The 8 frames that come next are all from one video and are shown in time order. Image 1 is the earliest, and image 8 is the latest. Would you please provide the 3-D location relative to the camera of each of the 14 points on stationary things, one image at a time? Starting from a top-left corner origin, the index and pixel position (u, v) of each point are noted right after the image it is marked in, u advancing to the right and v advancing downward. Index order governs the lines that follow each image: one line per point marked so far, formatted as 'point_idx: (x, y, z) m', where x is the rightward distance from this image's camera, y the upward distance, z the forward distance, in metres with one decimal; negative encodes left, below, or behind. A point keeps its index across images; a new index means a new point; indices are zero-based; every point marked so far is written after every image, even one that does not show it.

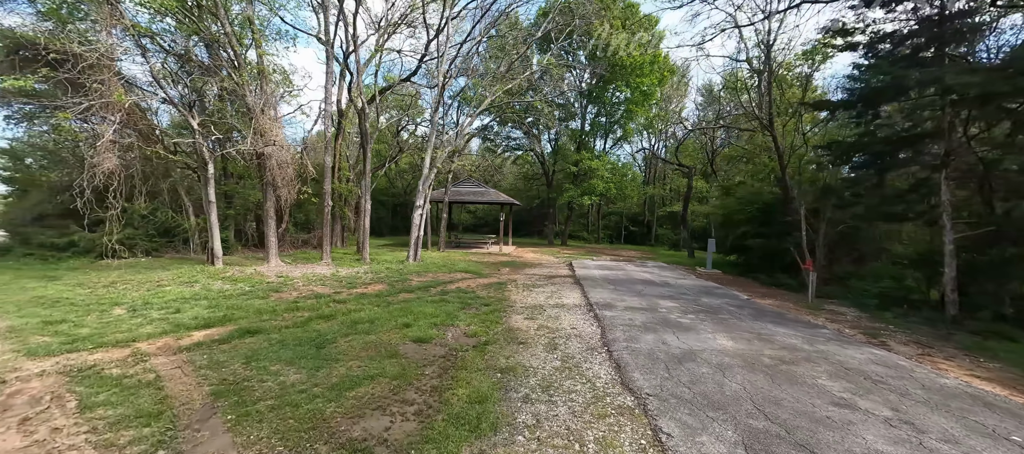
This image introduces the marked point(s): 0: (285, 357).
0: (-2.5, -1.4, +4.2) m
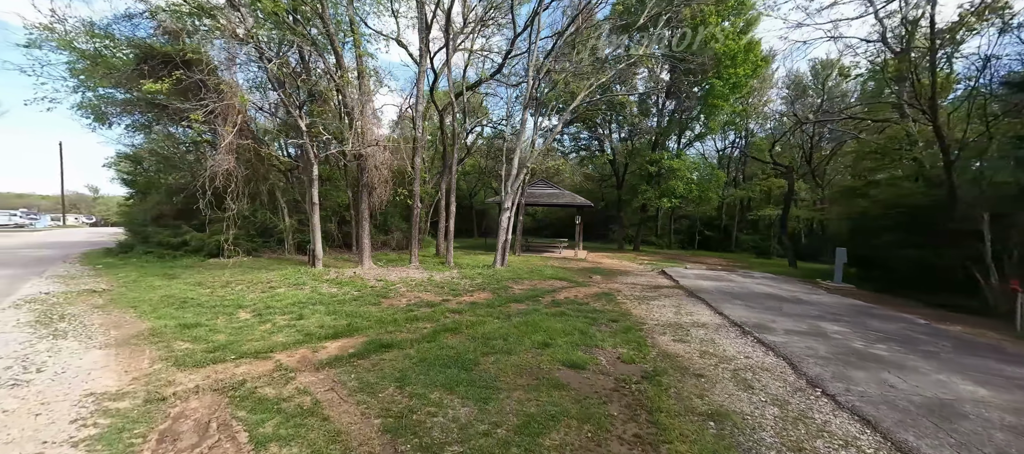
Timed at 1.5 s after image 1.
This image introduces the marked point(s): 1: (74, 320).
0: (-0.7, -1.5, +3.6) m
1: (-6.0, -1.3, +5.2) m
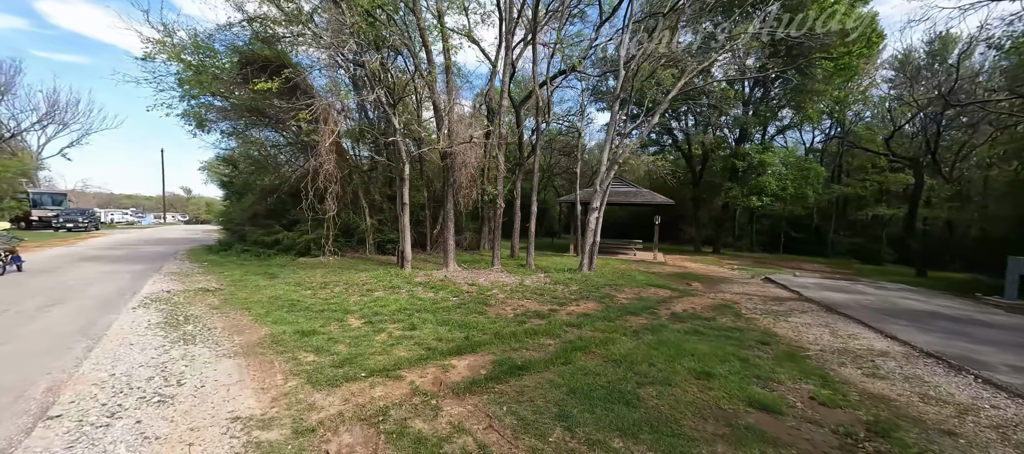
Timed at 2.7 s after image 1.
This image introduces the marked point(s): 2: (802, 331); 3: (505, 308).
0: (+0.8, -1.5, +3.0) m
1: (-4.3, -1.3, +5.2) m
2: (+4.4, -1.6, +5.8) m
3: (-0.1, -1.3, +6.3) m
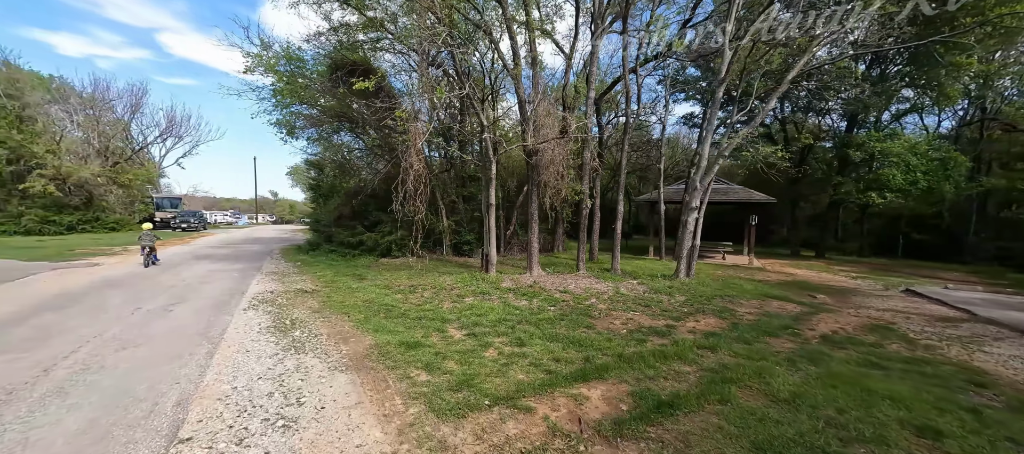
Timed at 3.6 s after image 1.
0: (+1.9, -1.6, +2.2) m
1: (-2.8, -1.4, +5.1) m
2: (+5.9, -1.6, +4.4) m
3: (+1.5, -1.4, +5.6) m
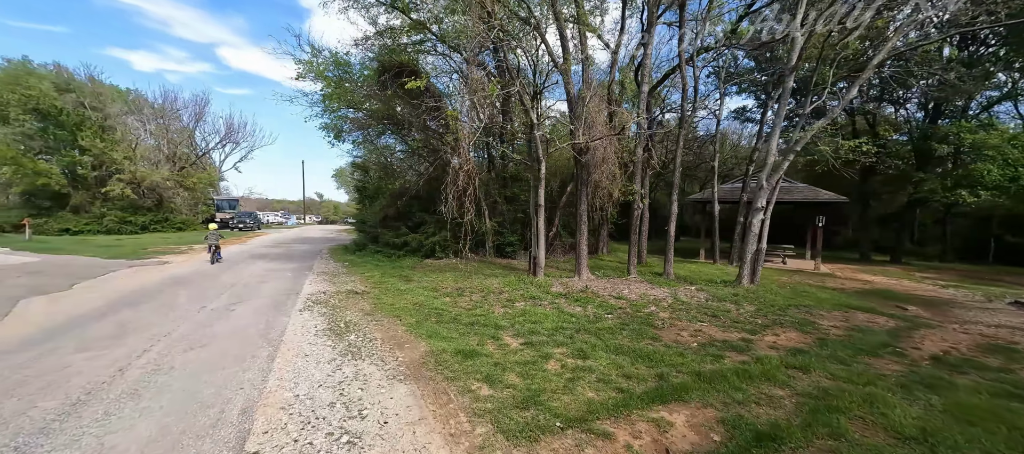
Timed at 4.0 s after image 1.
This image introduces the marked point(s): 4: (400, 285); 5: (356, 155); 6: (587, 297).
0: (+2.3, -1.6, +1.7) m
1: (-2.0, -1.4, +5.1) m
2: (+6.5, -1.7, +3.6) m
3: (+2.3, -1.4, +5.2) m
4: (-2.5, -1.3, +8.4) m
5: (-6.6, +3.0, +16.1) m
6: (+1.4, -1.3, +7.0) m
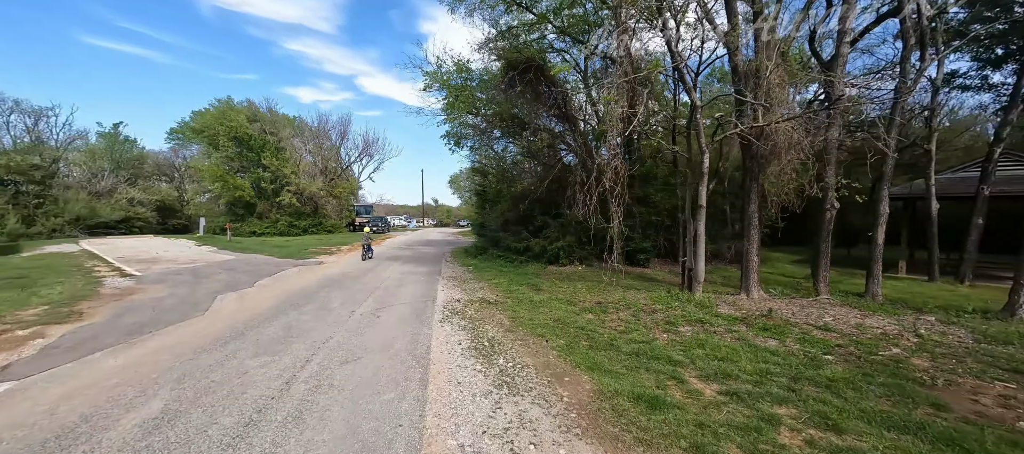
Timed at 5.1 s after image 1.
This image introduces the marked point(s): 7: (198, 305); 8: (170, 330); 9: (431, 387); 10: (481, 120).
0: (+3.3, -1.7, 0.0) m
1: (-0.1, -1.5, +4.5) m
2: (+7.8, -1.8, +0.7) m
3: (+4.1, -1.5, +3.4) m
4: (+0.4, -1.4, +7.8) m
5: (-1.5, +2.9, +16.3) m
6: (+3.7, -1.4, +5.4) m
7: (-5.8, -1.4, +7.0) m
8: (-4.9, -1.5, +5.5) m
9: (-0.8, -1.5, +3.6) m
10: (-1.0, +3.8, +13.4) m
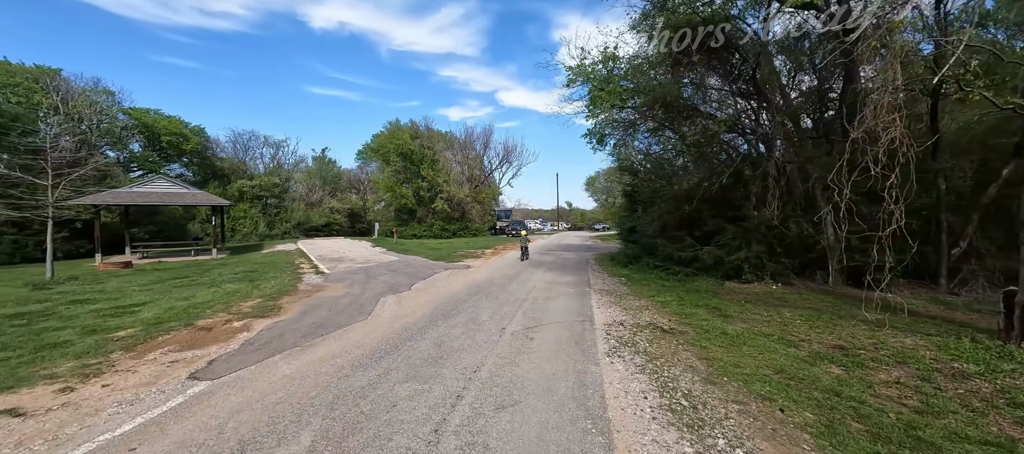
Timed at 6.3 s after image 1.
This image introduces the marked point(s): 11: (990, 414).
0: (+3.3, -1.7, -2.4) m
1: (+1.7, -1.6, +3.0) m
2: (+7.8, -1.8, -3.2) m
3: (+5.2, -1.6, +0.5) m
4: (+3.2, -1.5, +5.9) m
5: (+4.4, +2.7, +14.7) m
6: (+5.5, -1.5, +2.5) m
7: (-2.8, -1.5, +7.3) m
8: (-2.5, -1.6, +5.5) m
9: (+0.7, -1.6, +2.3) m
10: (+3.9, +3.7, +11.8) m
11: (+3.9, -1.5, +3.2) m
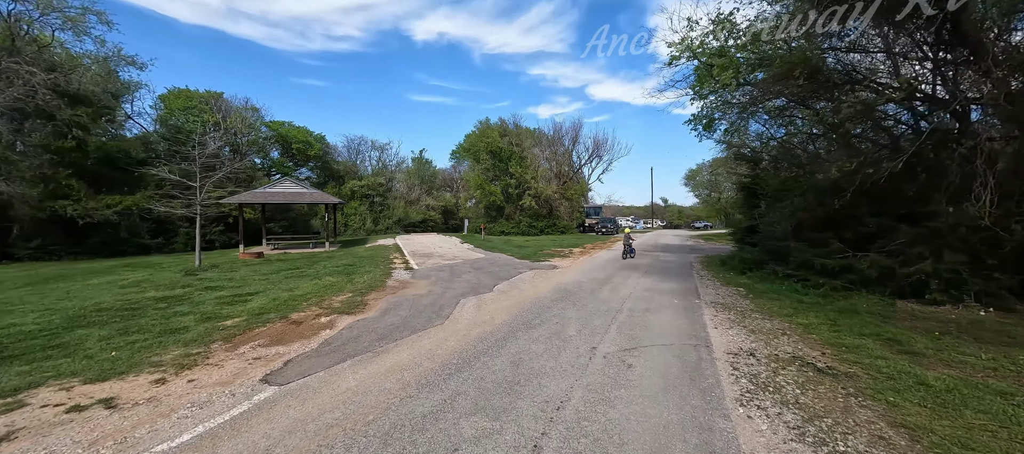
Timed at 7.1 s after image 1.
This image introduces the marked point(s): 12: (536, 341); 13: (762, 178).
0: (+2.5, -1.8, -3.9) m
1: (+2.1, -1.6, +1.7) m
2: (+6.7, -1.9, -5.8) m
3: (+5.1, -1.7, -1.5) m
4: (+4.3, -1.5, +4.2) m
5: (+7.5, +2.7, +12.4) m
6: (+5.8, -1.5, +0.4) m
7: (-1.2, -1.5, +6.9) m
8: (-1.3, -1.5, +5.1) m
9: (+1.1, -1.6, +1.3) m
10: (+6.3, +3.7, +9.7) m
11: (+4.4, -1.6, +1.3) m
12: (+0.3, -1.5, +5.0) m
13: (+7.8, +1.6, +12.1) m
